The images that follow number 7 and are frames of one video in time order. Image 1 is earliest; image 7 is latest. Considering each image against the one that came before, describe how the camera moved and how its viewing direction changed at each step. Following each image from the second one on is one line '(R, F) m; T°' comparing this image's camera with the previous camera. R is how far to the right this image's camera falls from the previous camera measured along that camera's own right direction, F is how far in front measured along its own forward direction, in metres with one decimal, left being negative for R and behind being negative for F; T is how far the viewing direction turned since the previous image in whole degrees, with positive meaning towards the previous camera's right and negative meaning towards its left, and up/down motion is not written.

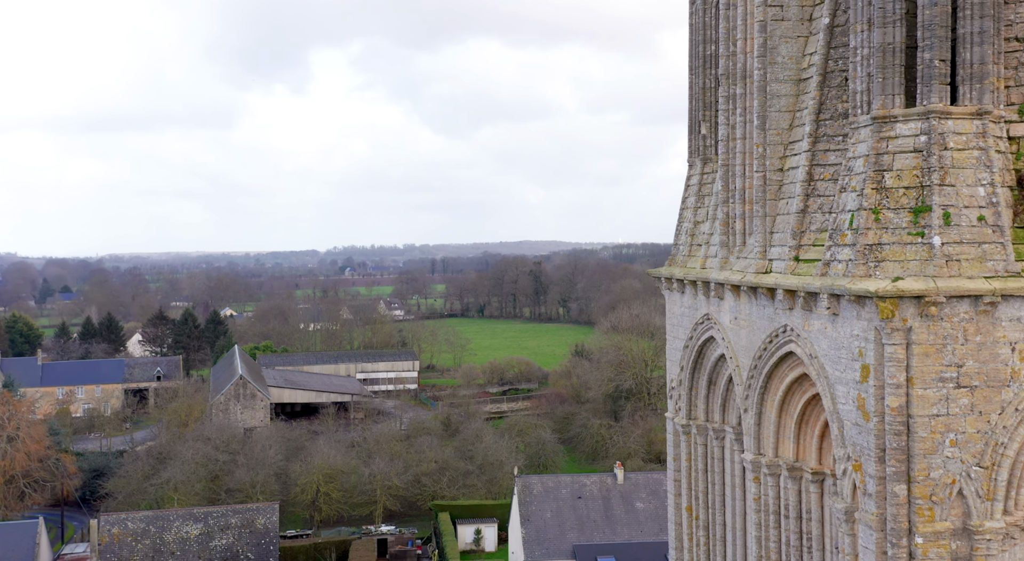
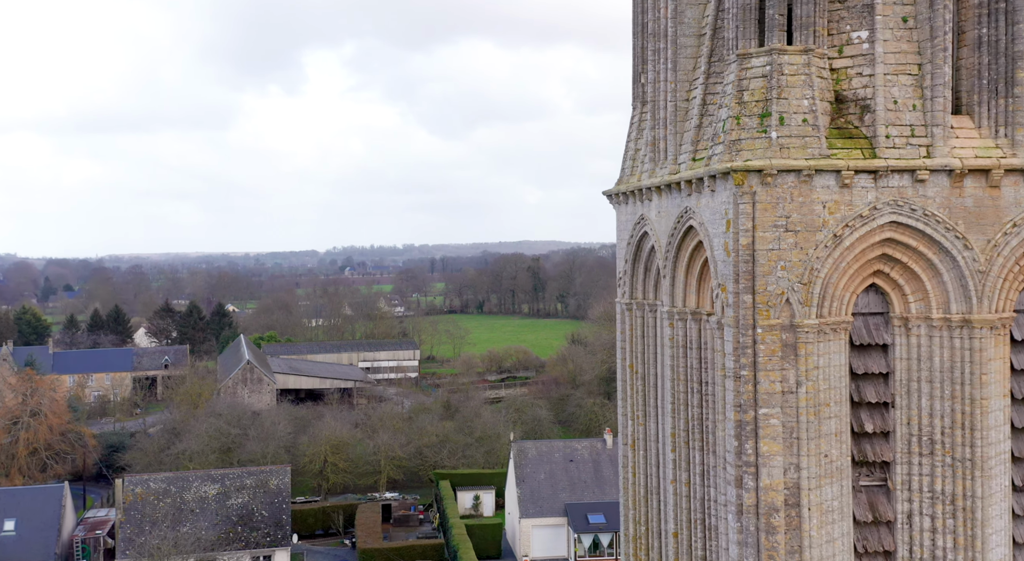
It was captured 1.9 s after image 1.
(+0.2, -3.7) m; 0°
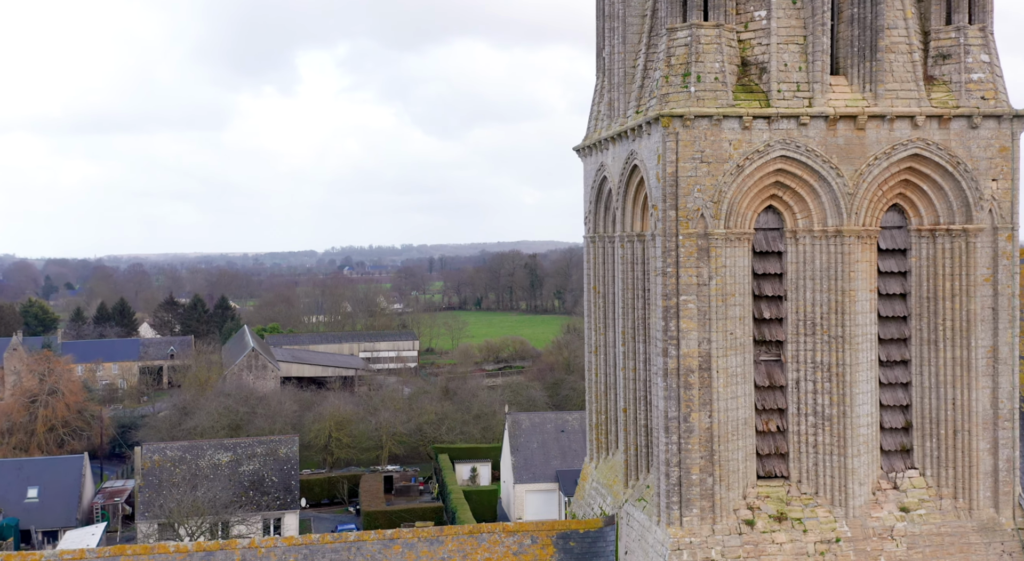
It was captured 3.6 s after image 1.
(+0.2, -3.5) m; 0°
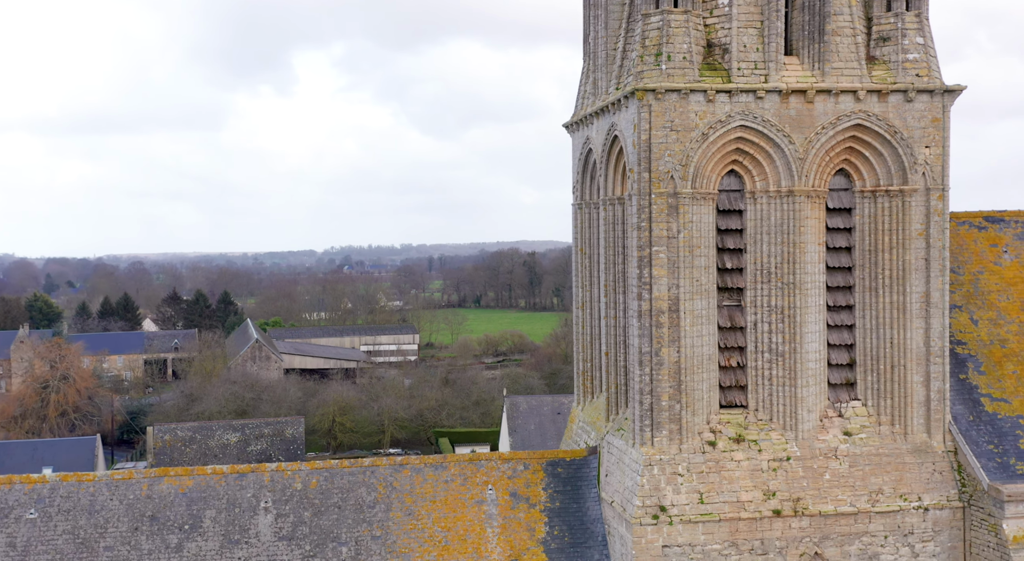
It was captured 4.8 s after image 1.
(+0.1, -2.2) m; 0°
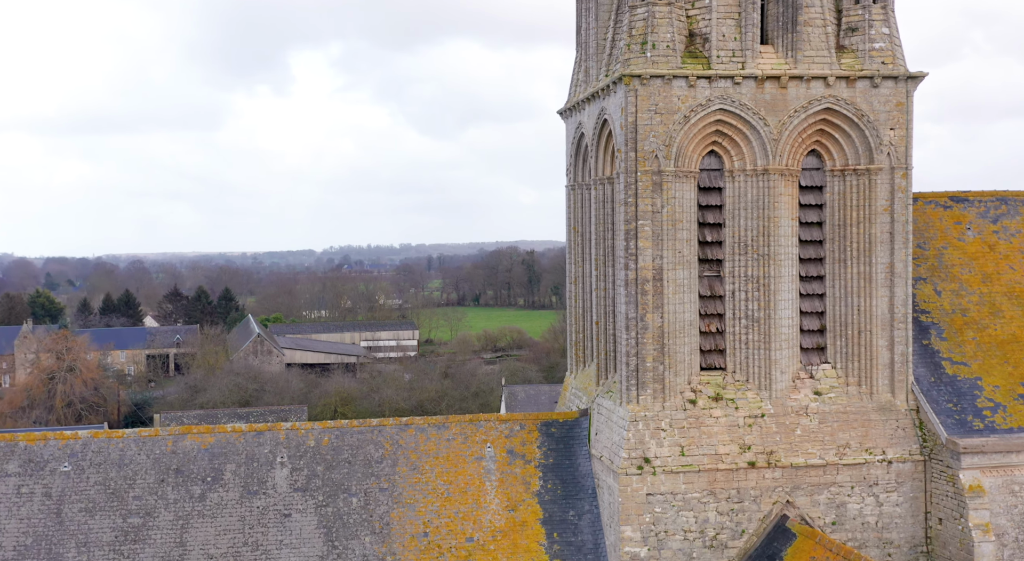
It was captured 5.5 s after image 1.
(0.0, -1.4) m; 0°
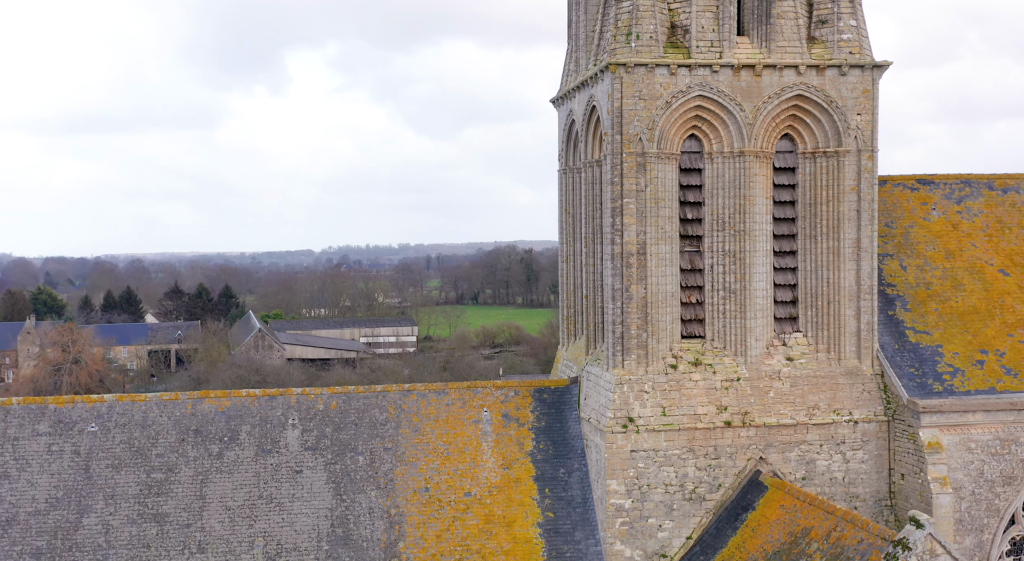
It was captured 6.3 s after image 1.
(+0.1, -1.4) m; 0°
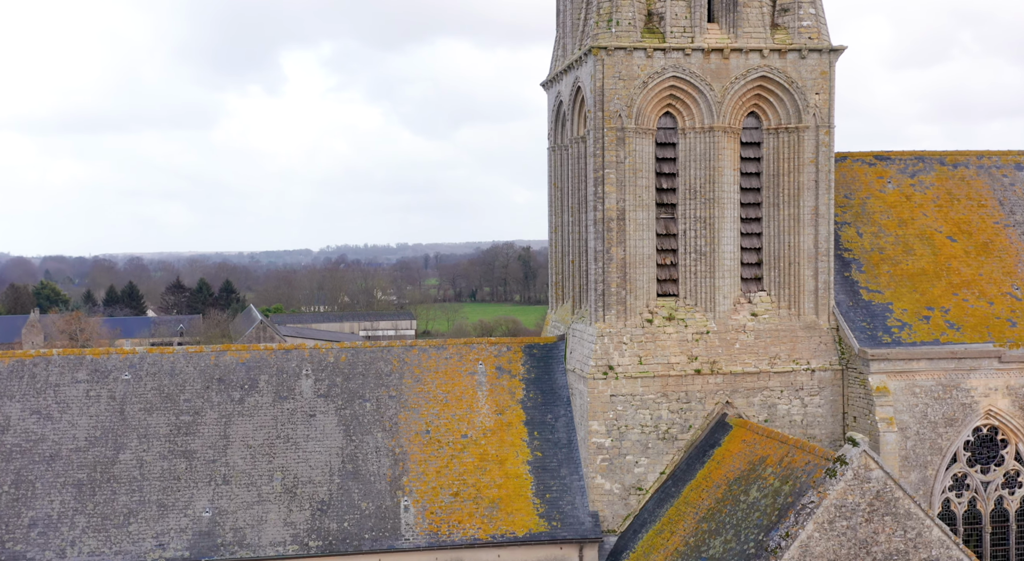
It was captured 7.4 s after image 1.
(+0.1, -2.1) m; 0°
